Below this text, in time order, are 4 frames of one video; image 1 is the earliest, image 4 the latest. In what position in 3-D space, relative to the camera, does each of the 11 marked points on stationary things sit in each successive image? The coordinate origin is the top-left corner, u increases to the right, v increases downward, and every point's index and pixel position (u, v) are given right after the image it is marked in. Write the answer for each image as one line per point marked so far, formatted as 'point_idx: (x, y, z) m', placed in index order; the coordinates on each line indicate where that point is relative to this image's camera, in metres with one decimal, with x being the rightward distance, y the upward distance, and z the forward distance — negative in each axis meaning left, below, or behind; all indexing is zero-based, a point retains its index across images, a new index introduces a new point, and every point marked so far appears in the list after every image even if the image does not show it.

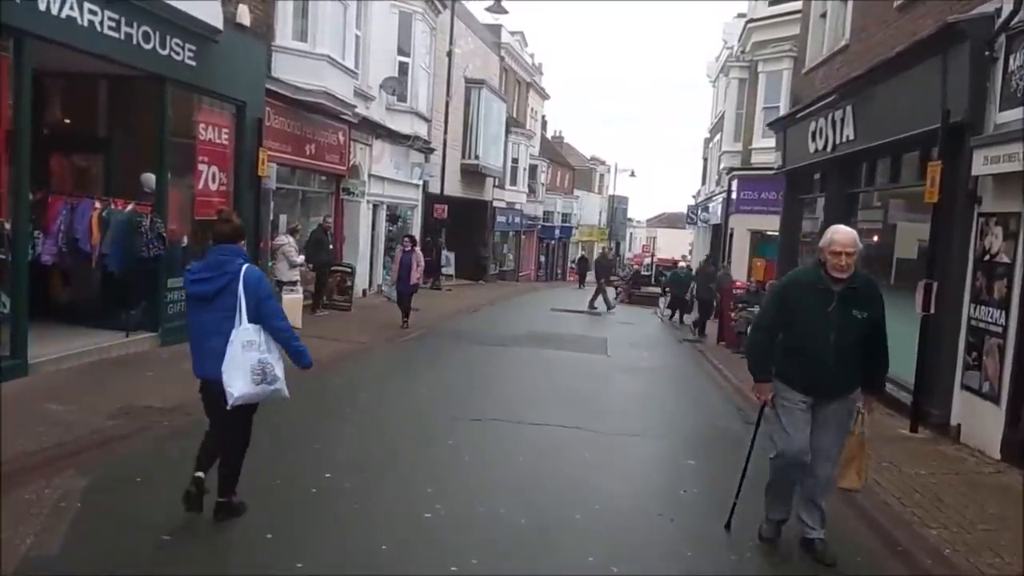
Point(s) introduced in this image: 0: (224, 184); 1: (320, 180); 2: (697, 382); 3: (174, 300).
0: (-4.8, +1.7, +13.0) m
1: (-4.5, +2.5, +18.2) m
2: (+3.0, -1.5, +12.5) m
3: (-5.1, -0.2, +11.7) m
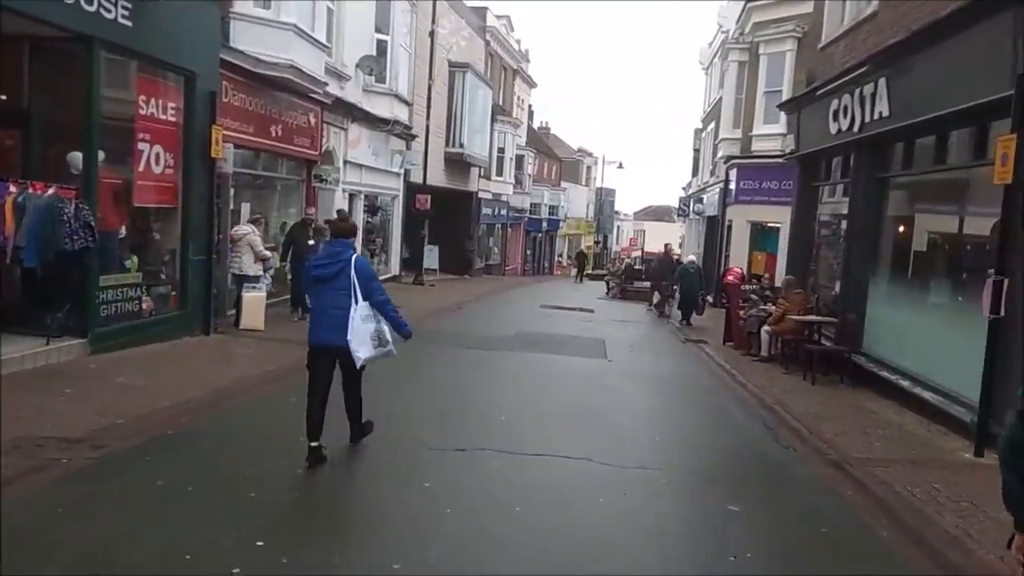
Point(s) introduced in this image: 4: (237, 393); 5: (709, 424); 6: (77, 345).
0: (-4.9, +1.8, +11.3) m
1: (-4.7, +2.6, +16.5) m
2: (+2.8, -1.4, +11.0) m
3: (-5.2, -0.2, +10.0) m
4: (-3.1, -1.2, +8.9) m
5: (+2.2, -1.5, +8.8) m
6: (-5.3, -0.7, +9.4) m
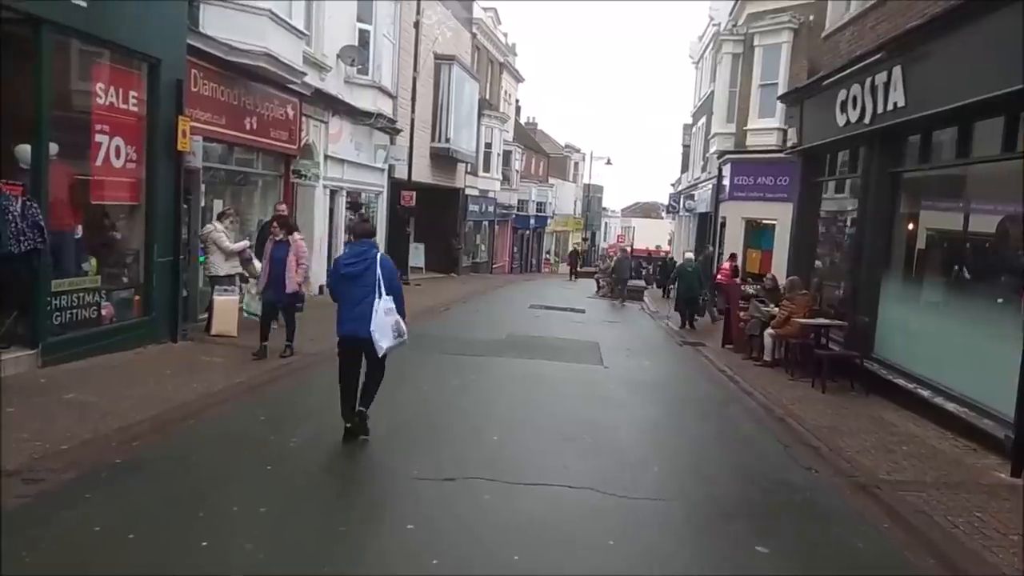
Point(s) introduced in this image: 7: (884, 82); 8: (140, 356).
0: (-5.1, +1.7, +10.5) m
1: (-4.9, +2.6, +15.7) m
2: (+2.7, -1.5, +10.3) m
3: (-5.3, -0.2, +9.2) m
4: (-3.2, -1.3, +8.1) m
5: (+2.1, -1.6, +8.0) m
6: (-5.4, -0.7, +8.6) m
7: (+5.1, +2.8, +10.8) m
8: (-4.8, -0.9, +10.1) m
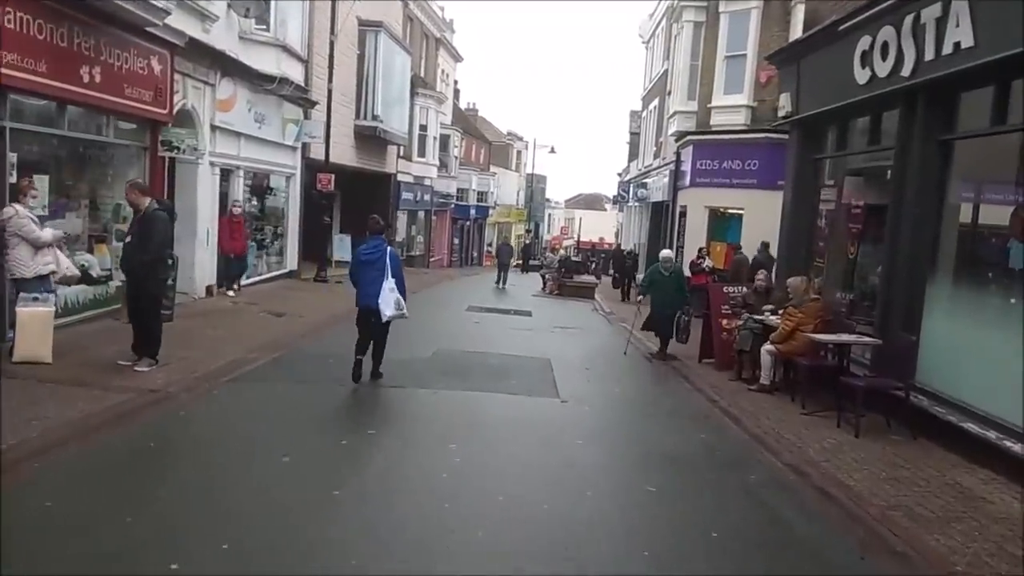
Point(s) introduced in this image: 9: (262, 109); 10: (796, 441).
0: (-5.8, +1.6, +7.0) m
1: (-6.1, +2.5, +12.2) m
2: (+2.0, -1.6, +7.4) m
3: (-5.9, -0.3, +5.7) m
4: (-3.8, -1.4, +4.8) m
5: (+1.5, -1.7, +5.1) m
6: (-5.9, -0.9, +5.1) m
7: (+4.4, +2.8, +8.0) m
8: (-5.5, -1.0, +6.7) m
9: (-5.6, +4.0, +17.6) m
10: (+2.8, -1.5, +7.6) m
